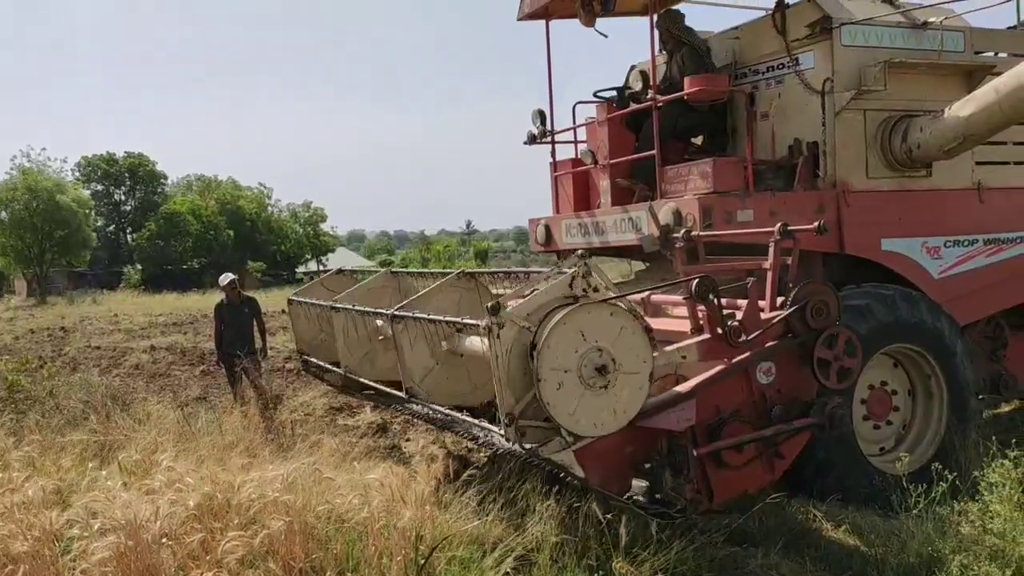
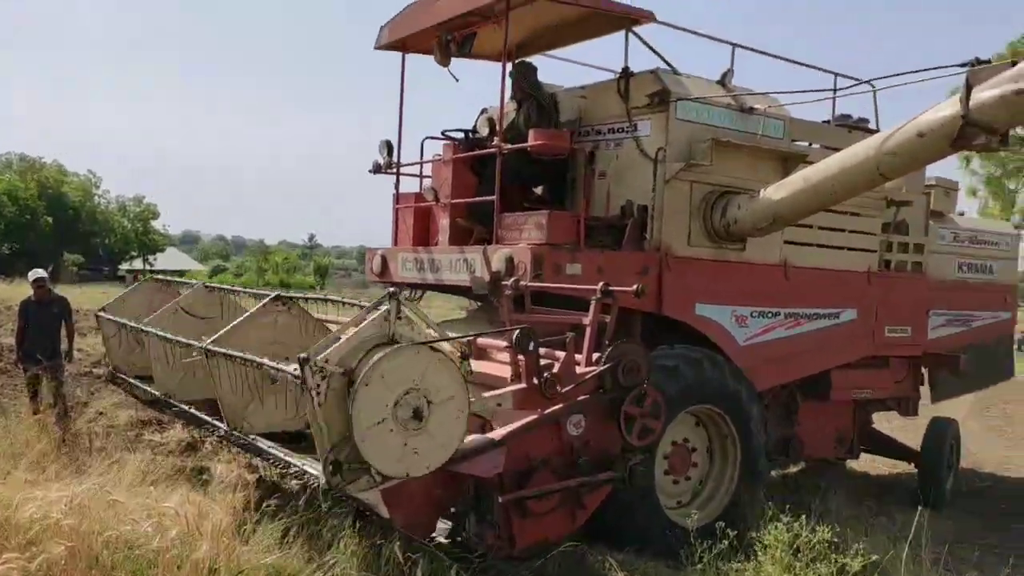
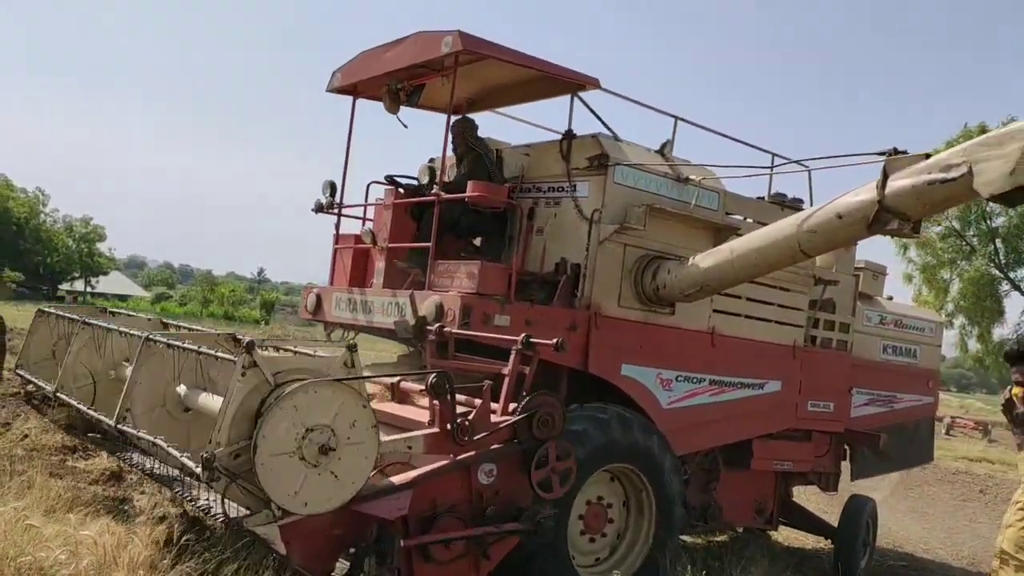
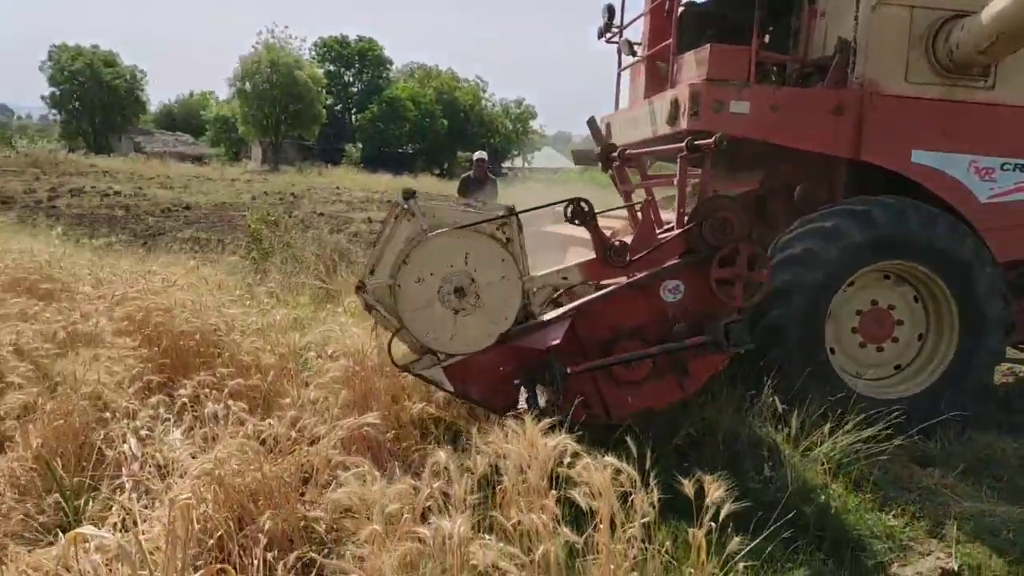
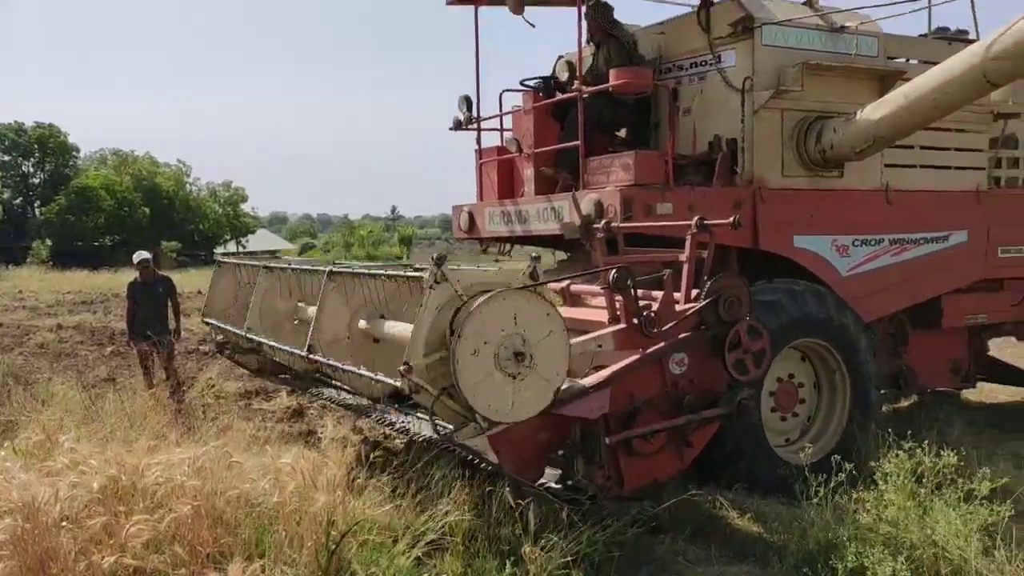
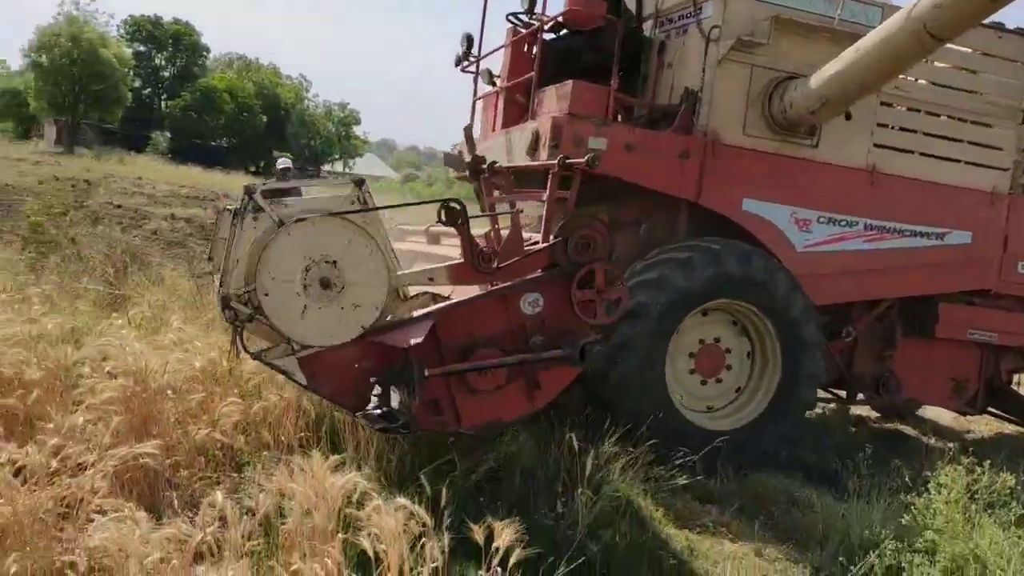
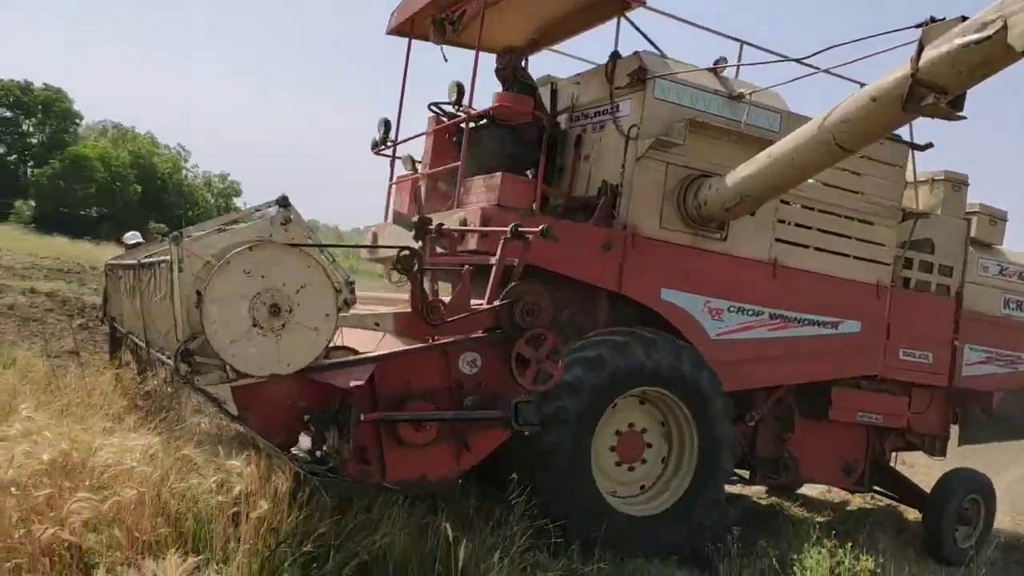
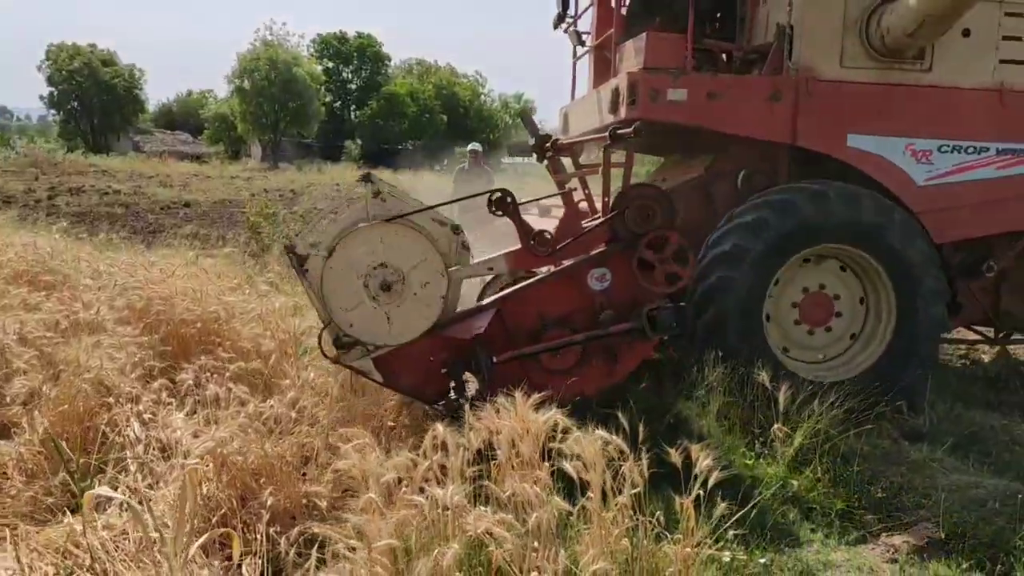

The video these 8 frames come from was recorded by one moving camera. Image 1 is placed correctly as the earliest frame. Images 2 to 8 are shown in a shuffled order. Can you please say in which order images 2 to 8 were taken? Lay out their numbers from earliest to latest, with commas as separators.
5, 2, 3, 7, 6, 4, 8
